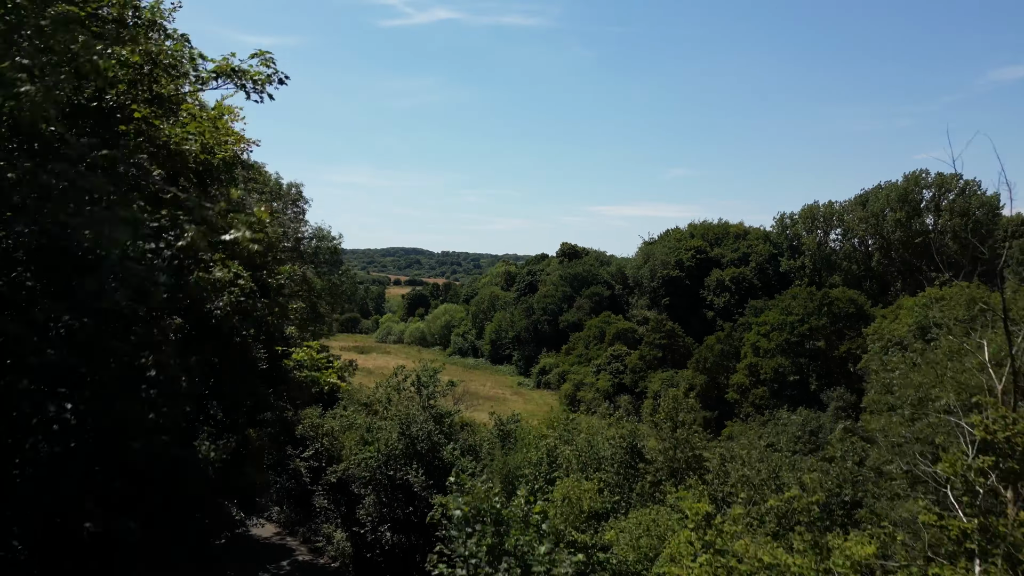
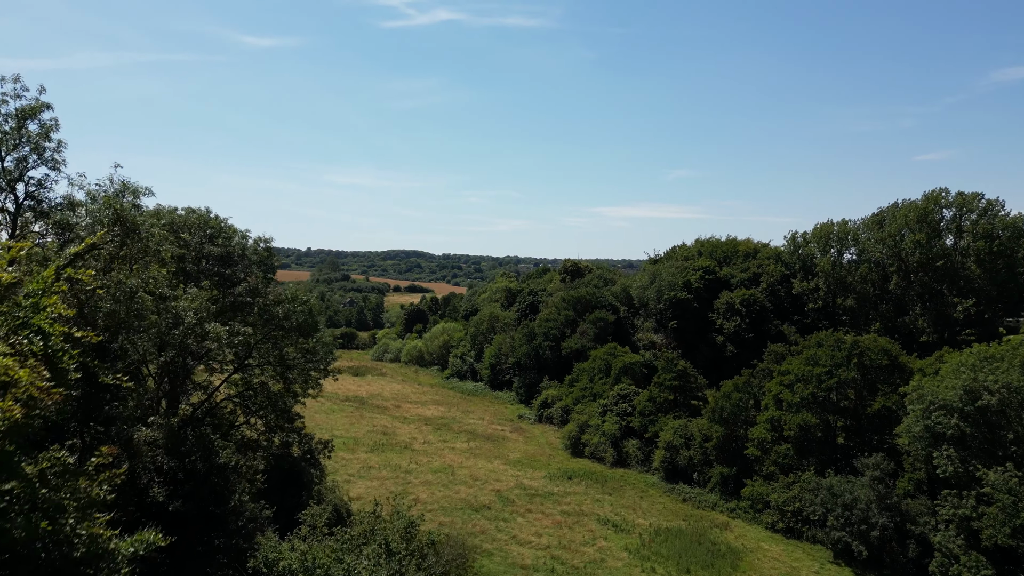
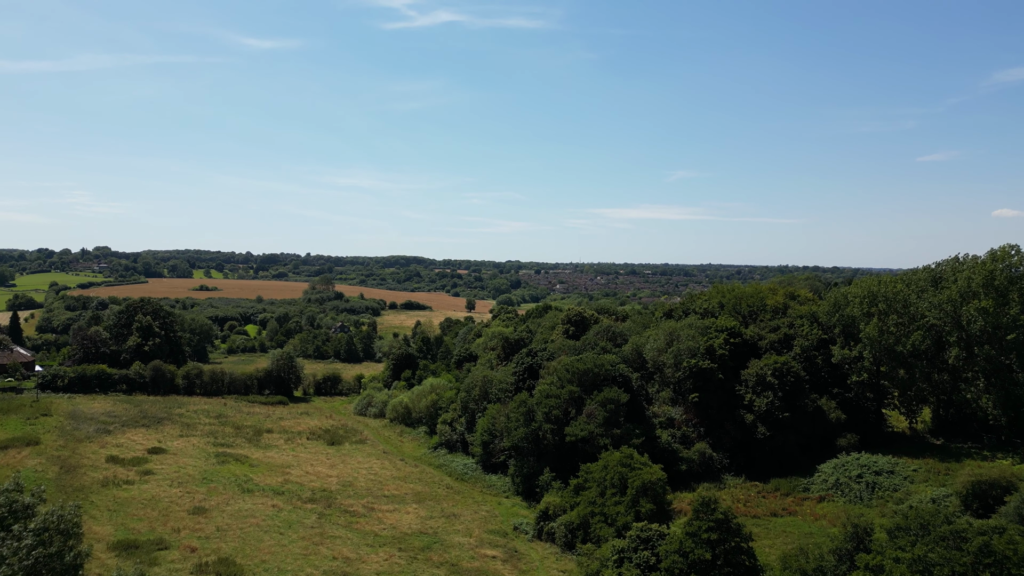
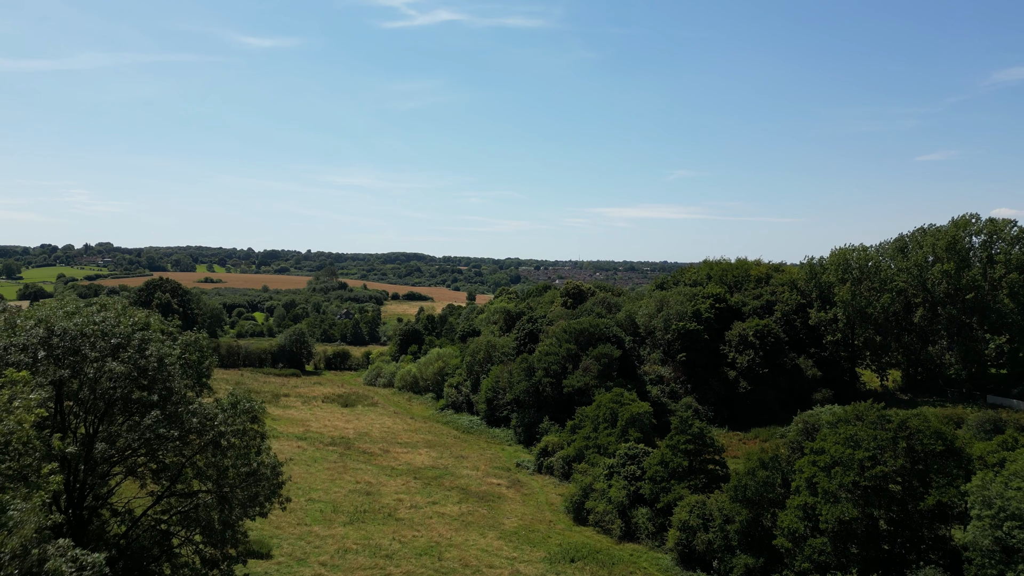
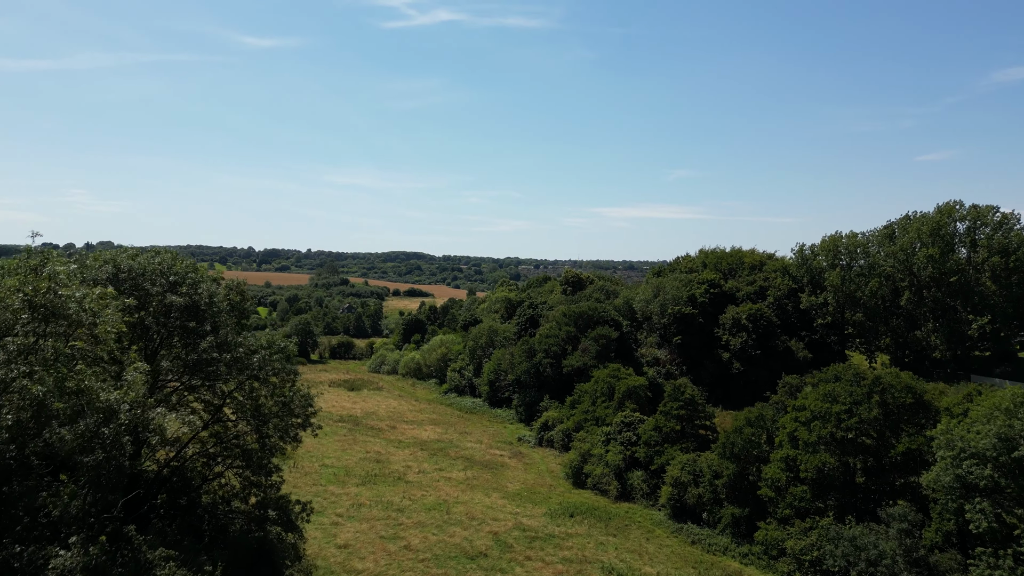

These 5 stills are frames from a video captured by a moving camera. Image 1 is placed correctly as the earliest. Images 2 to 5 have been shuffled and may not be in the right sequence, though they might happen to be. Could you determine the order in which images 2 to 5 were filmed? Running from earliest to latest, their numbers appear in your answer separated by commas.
2, 5, 4, 3
